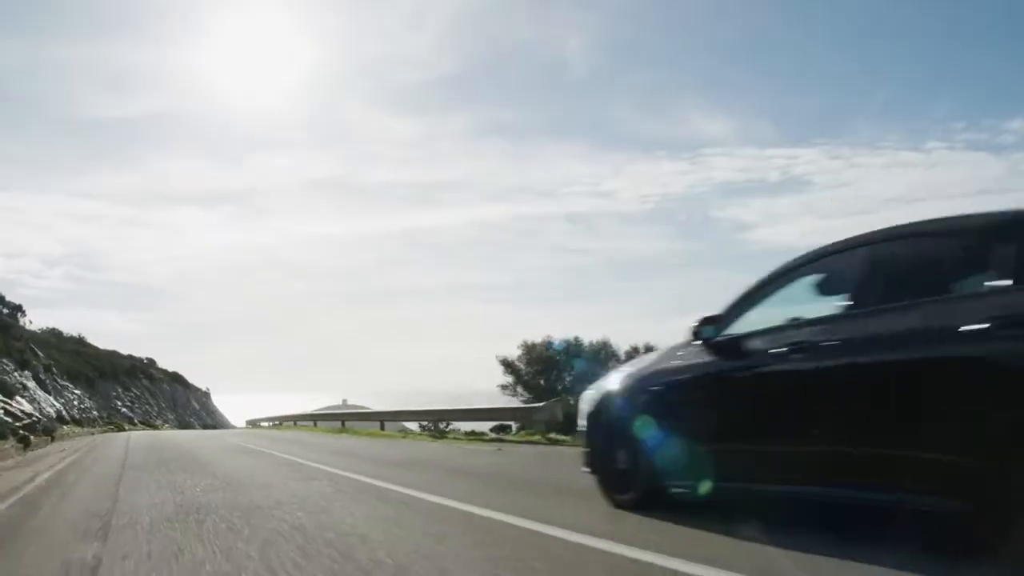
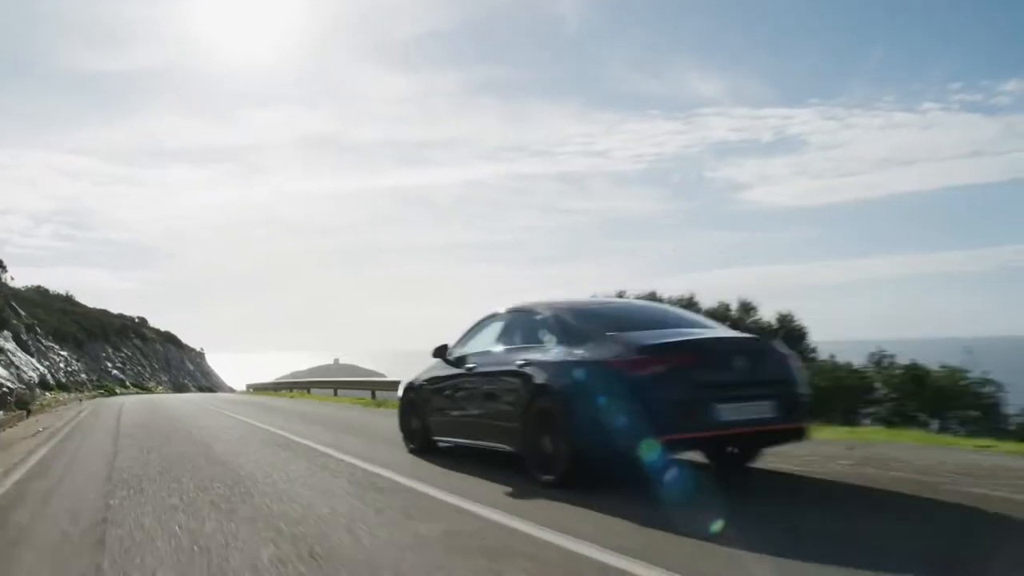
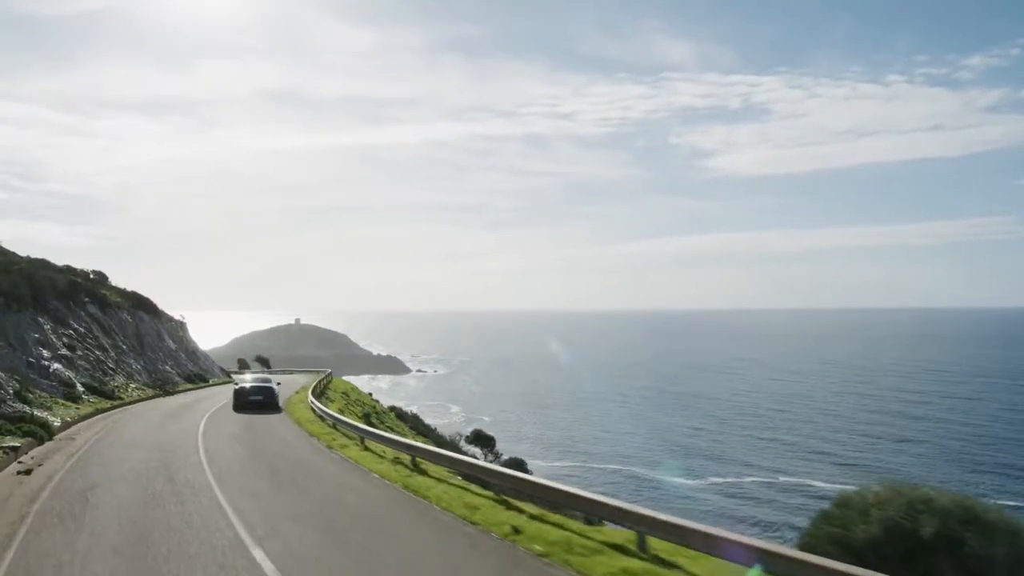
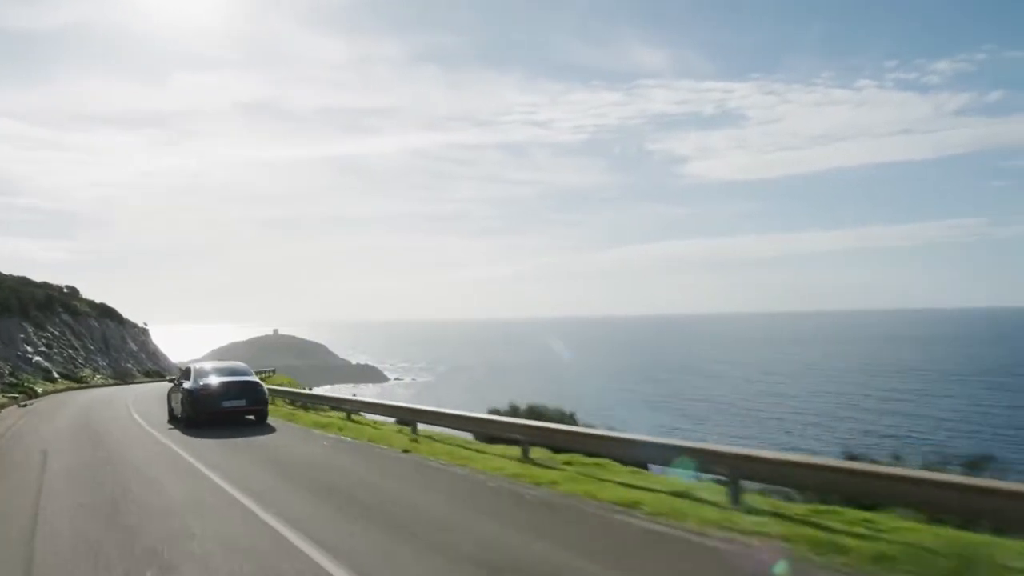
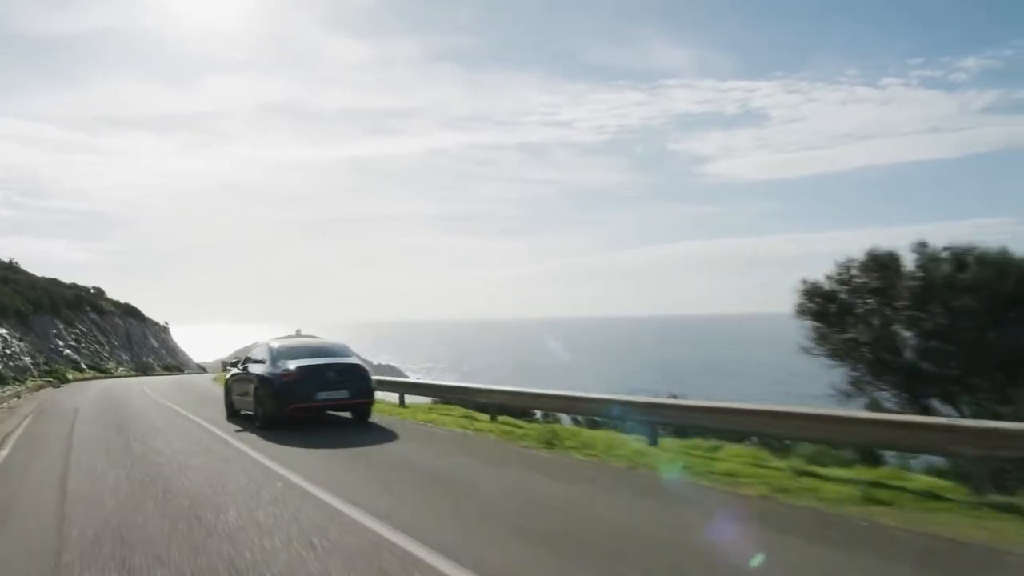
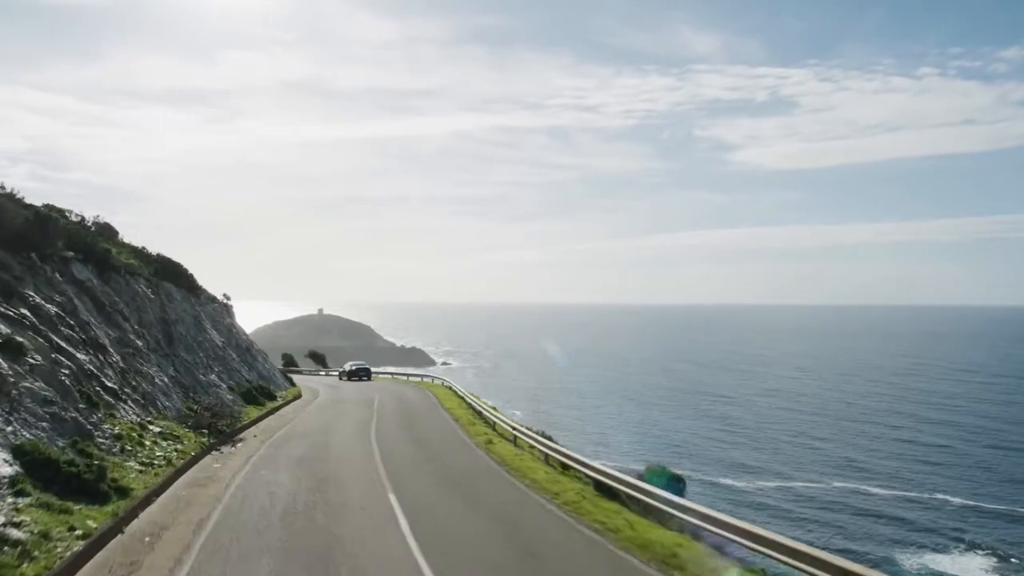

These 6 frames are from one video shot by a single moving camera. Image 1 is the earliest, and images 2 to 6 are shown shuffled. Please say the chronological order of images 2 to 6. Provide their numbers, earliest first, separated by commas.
2, 5, 4, 3, 6
